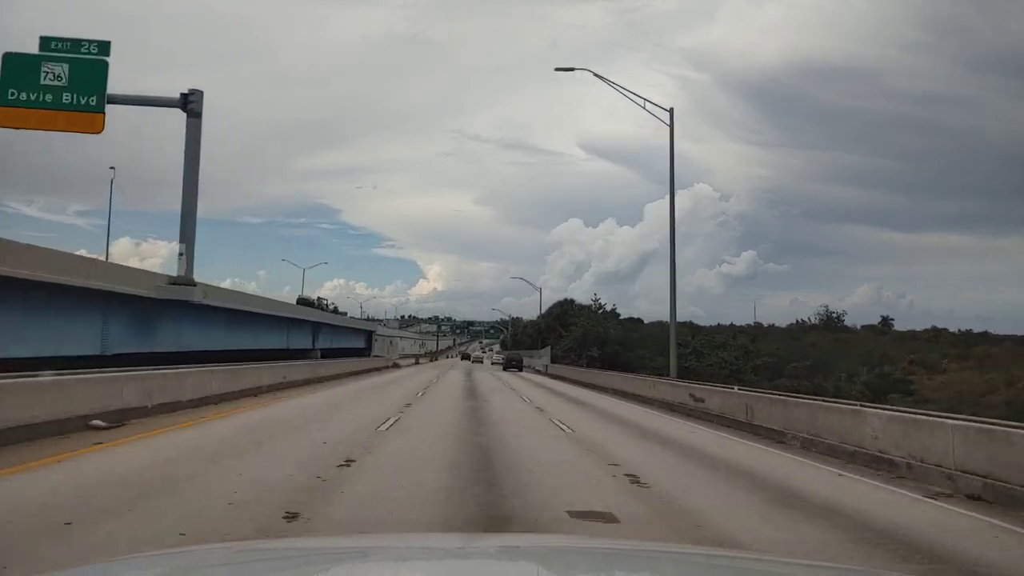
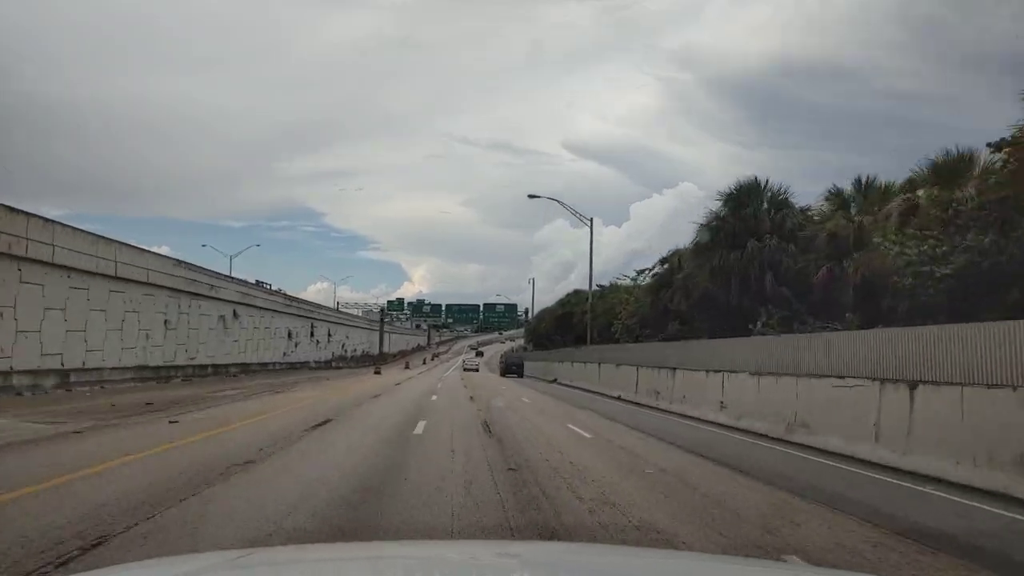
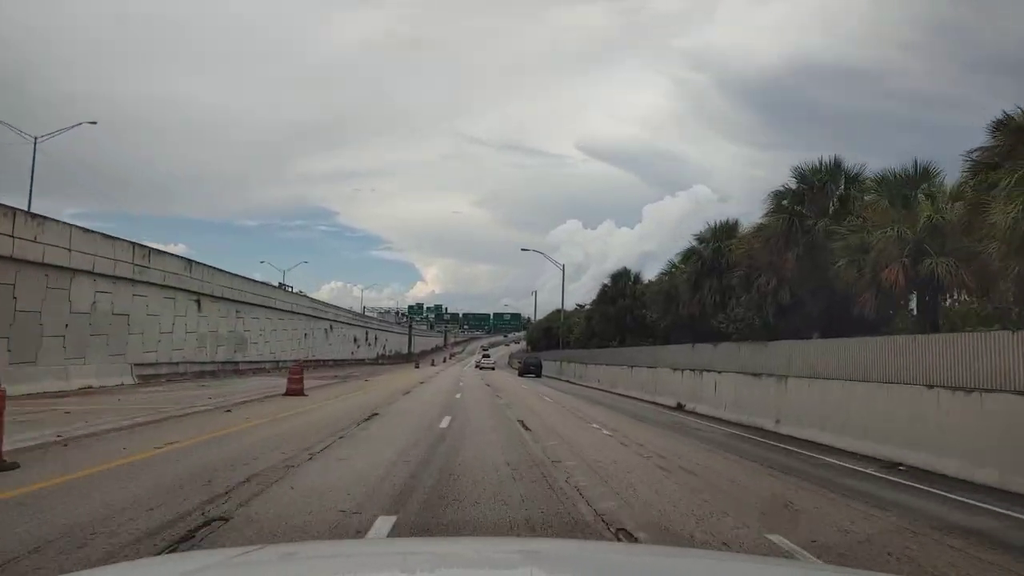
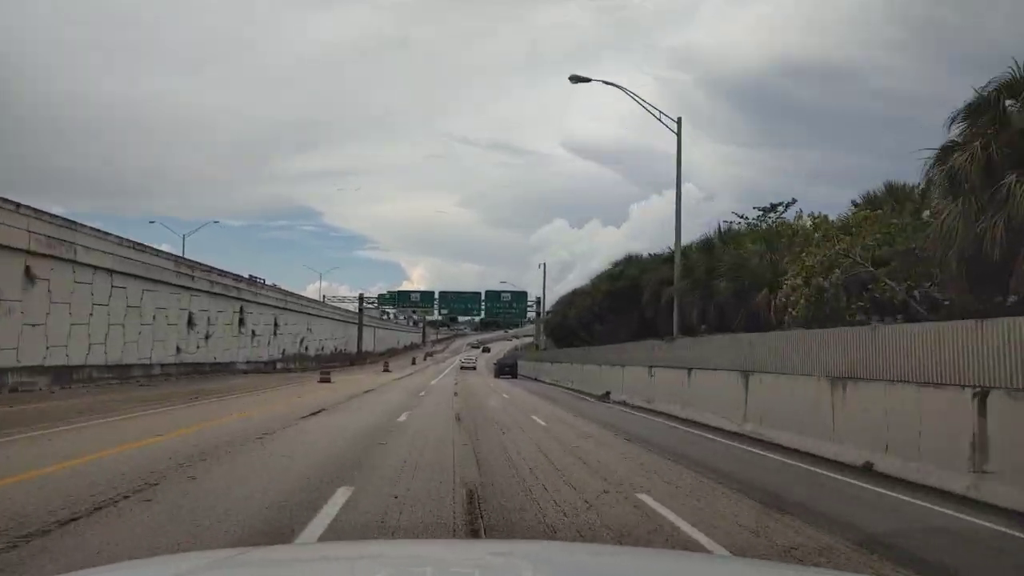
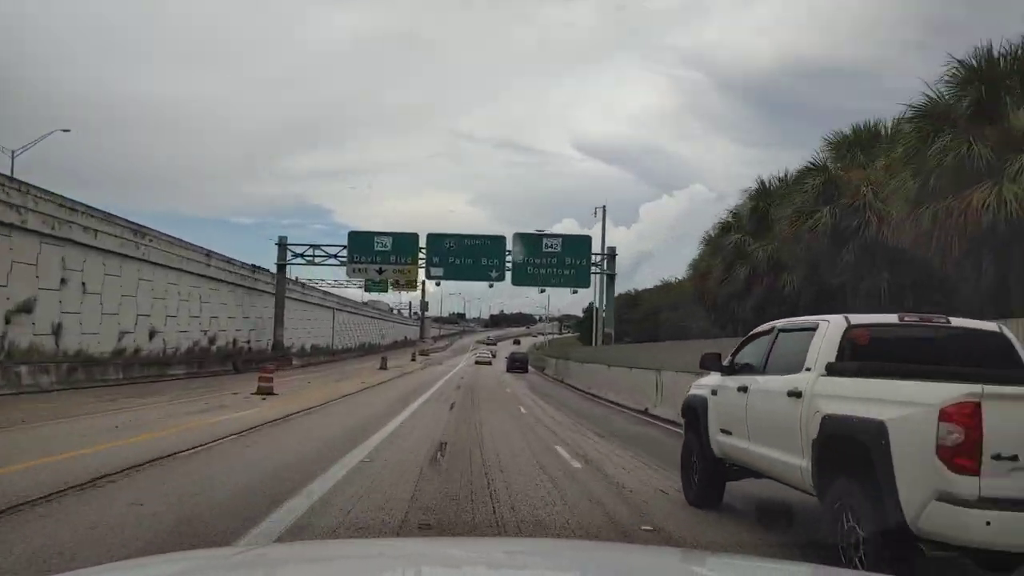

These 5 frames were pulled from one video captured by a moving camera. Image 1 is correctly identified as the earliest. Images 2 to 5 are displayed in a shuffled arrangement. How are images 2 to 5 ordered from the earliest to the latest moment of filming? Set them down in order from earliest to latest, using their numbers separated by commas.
3, 2, 4, 5
